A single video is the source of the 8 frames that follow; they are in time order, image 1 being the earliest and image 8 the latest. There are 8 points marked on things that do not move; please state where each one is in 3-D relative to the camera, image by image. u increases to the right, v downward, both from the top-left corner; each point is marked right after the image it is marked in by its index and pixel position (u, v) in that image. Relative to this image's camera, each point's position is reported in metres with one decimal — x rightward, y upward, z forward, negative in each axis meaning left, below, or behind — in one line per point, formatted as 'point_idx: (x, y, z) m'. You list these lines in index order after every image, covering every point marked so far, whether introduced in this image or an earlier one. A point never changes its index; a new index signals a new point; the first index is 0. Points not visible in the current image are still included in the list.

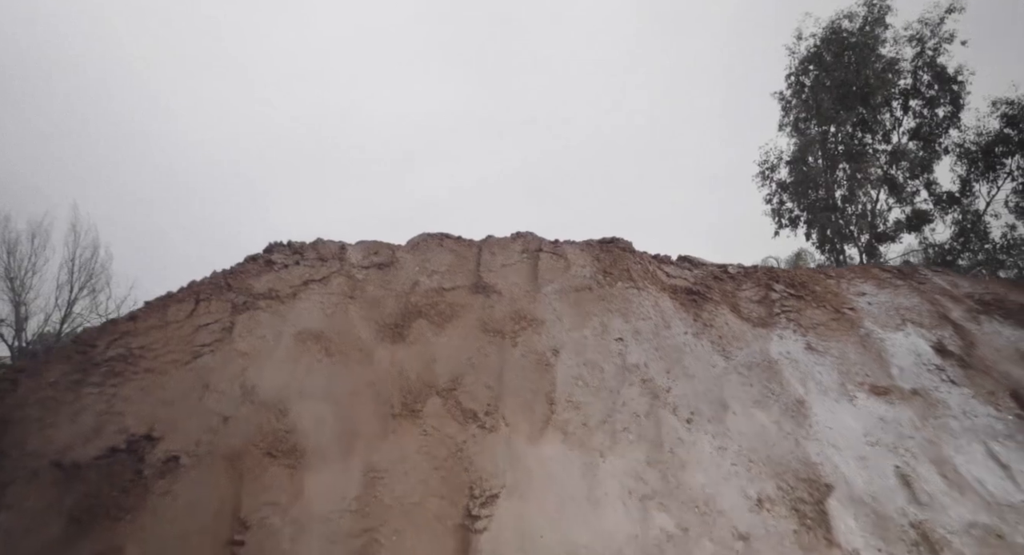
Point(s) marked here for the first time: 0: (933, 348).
0: (+3.0, -0.5, +4.6) m
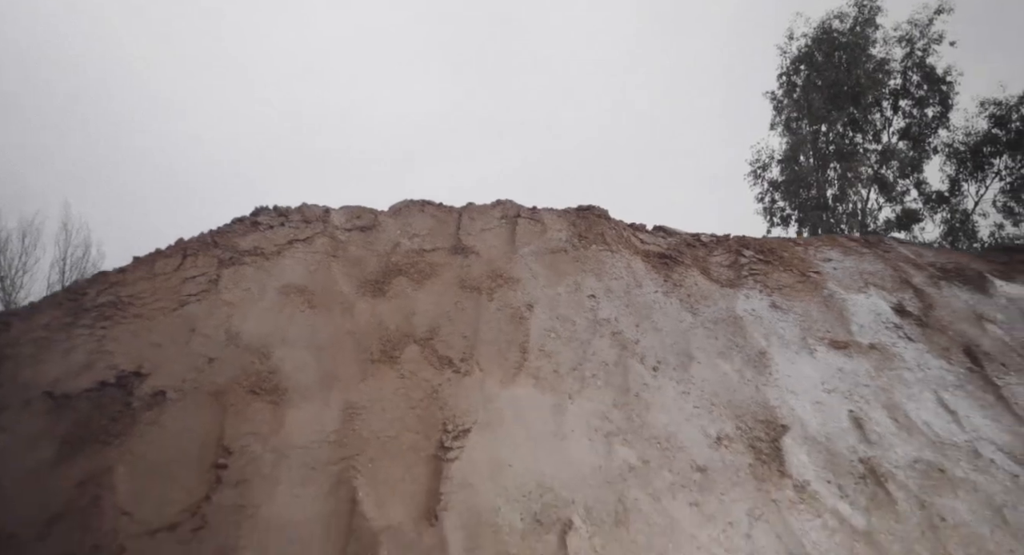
0: (+2.8, -0.2, +4.8) m
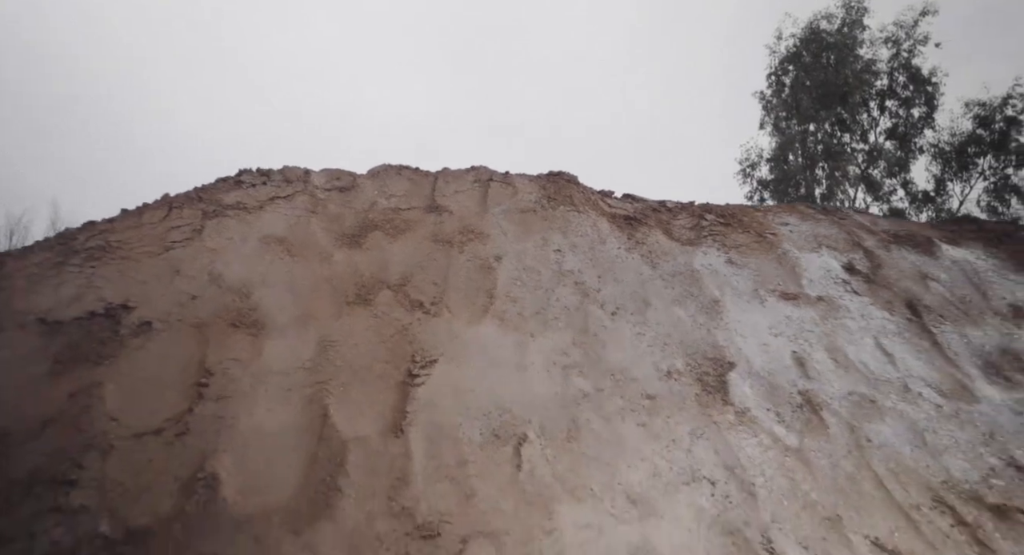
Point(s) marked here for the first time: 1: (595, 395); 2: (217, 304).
0: (+2.6, +0.1, +5.1) m
1: (+0.4, -0.6, +3.6) m
2: (-1.7, -0.2, +3.7) m
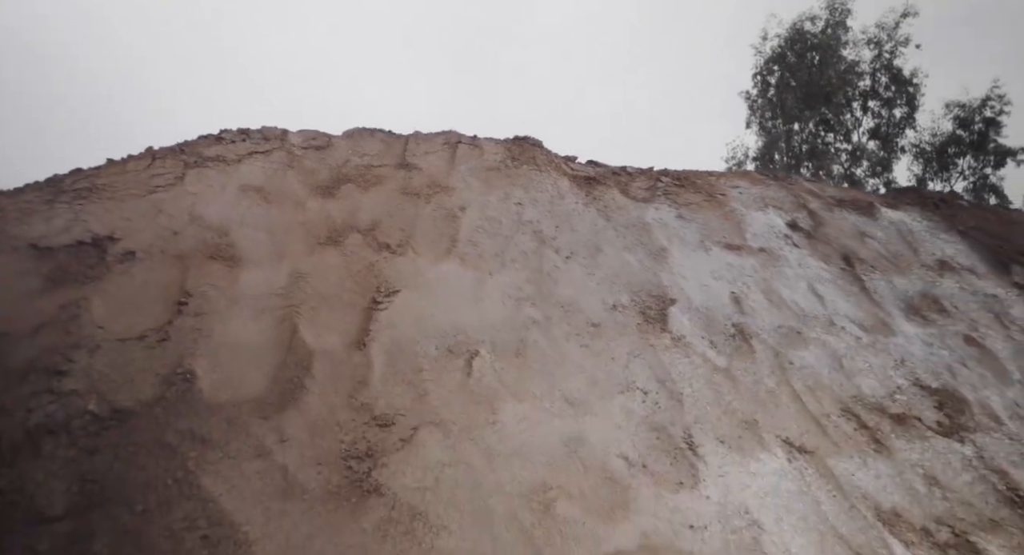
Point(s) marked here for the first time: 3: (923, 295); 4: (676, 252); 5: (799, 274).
0: (+2.3, +0.4, +5.5) m
1: (+0.2, -0.3, +3.9) m
2: (-1.9, +0.2, +4.0) m
3: (+3.0, -0.1, +4.8) m
4: (+1.2, +0.2, +4.8) m
5: (+2.1, 0.0, +4.9) m
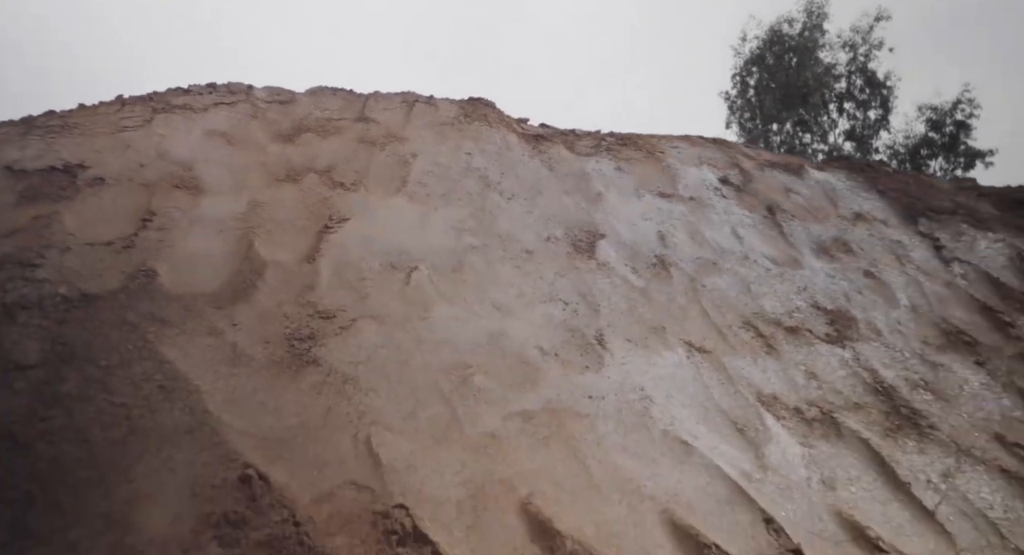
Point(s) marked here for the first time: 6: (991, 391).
0: (+1.9, +0.9, +5.9) m
1: (-0.2, +0.2, +4.3) m
2: (-2.3, +0.7, +4.4) m
3: (+2.6, +0.3, +5.3) m
4: (+0.8, +0.6, +5.2) m
5: (+1.7, +0.5, +5.3) m
6: (+2.7, -0.6, +3.7) m
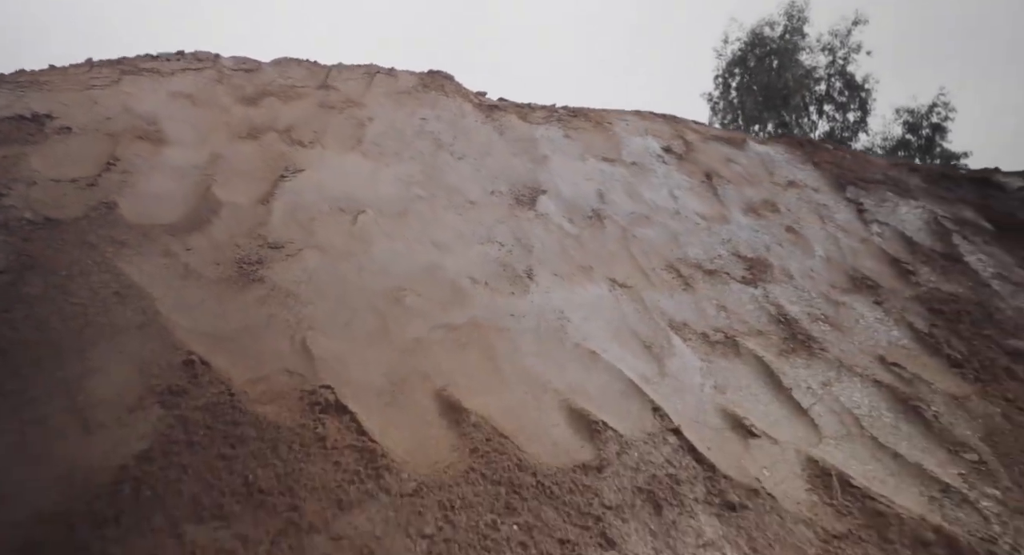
0: (+1.4, +1.2, +6.3) m
1: (-0.6, +0.6, +4.6) m
2: (-2.7, +1.1, +4.6) m
3: (+2.2, +0.7, +5.7) m
4: (+0.4, +1.0, +5.6) m
5: (+1.3, +0.8, +5.7) m
6: (+2.3, -0.3, +4.1) m
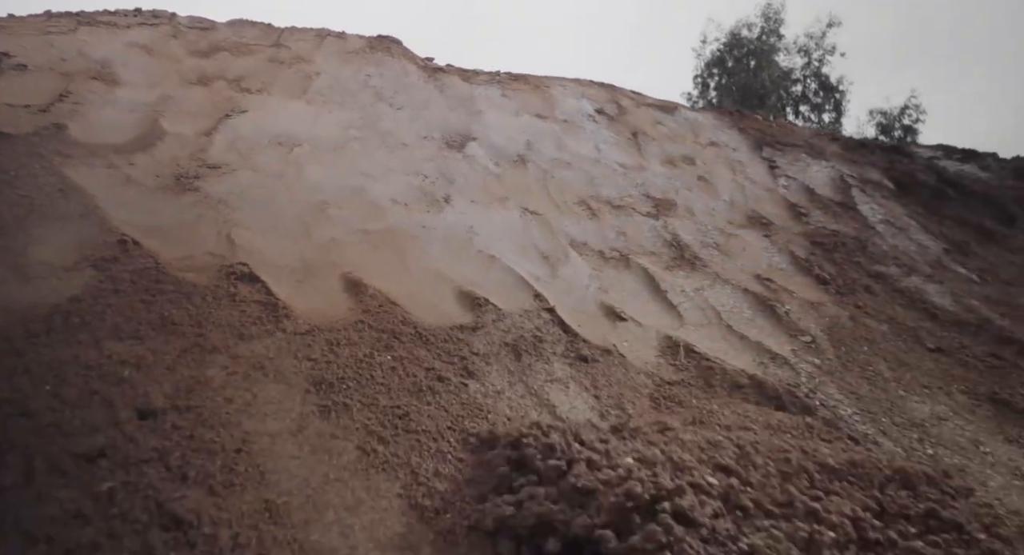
0: (+0.8, +1.7, +6.8) m
1: (-1.1, +1.1, +5.0) m
2: (-3.2, +1.6, +5.0) m
3: (+1.6, +1.1, +6.1) m
4: (-0.2, +1.5, +6.0) m
5: (+0.7, +1.3, +6.1) m
6: (+1.8, +0.2, +4.6) m
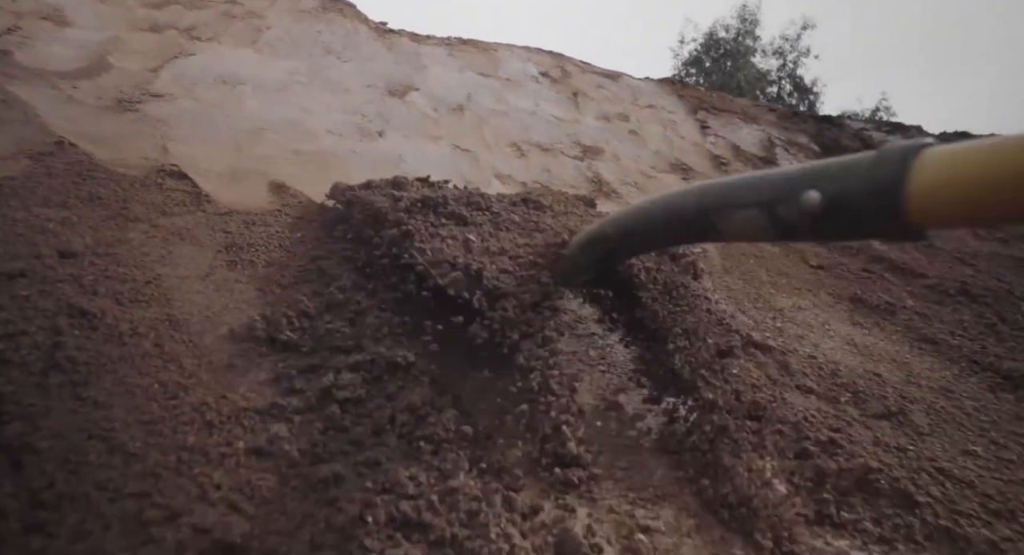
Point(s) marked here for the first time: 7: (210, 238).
0: (+0.3, +2.2, +7.1) m
1: (-1.6, +1.6, +5.2) m
2: (-3.7, +2.1, +5.1) m
3: (+1.1, +1.6, +6.5) m
4: (-0.7, +2.0, +6.3) m
5: (+0.2, +1.8, +6.4) m
6: (+1.3, +0.7, +4.9) m
7: (-1.2, +0.2, +2.6) m
